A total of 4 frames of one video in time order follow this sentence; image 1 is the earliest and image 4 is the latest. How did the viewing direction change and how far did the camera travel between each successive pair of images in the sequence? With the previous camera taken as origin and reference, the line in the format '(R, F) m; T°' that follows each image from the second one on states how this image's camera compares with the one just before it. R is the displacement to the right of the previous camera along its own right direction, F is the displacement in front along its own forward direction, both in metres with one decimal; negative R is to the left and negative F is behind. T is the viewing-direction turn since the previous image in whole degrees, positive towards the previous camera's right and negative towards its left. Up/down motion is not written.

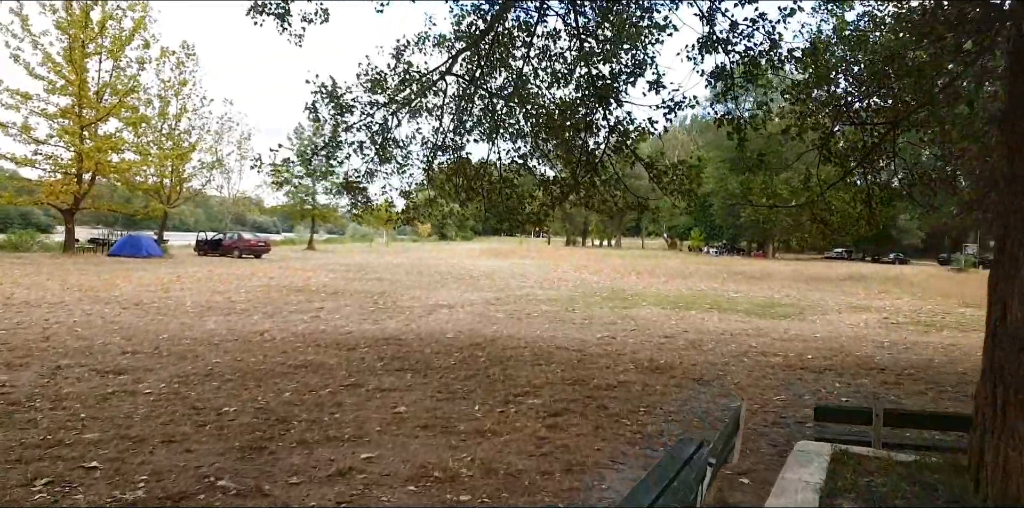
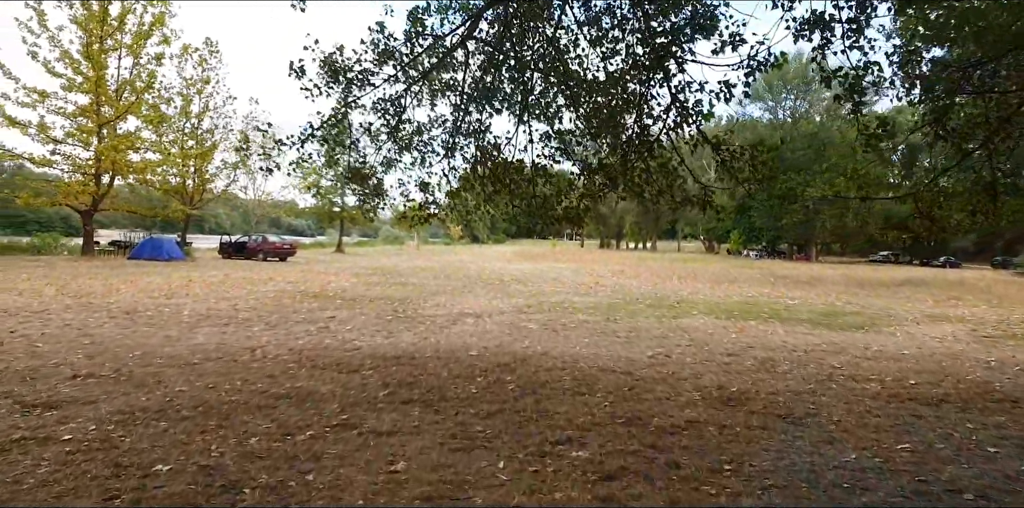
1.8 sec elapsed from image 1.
(0.0, +1.5) m; -3°
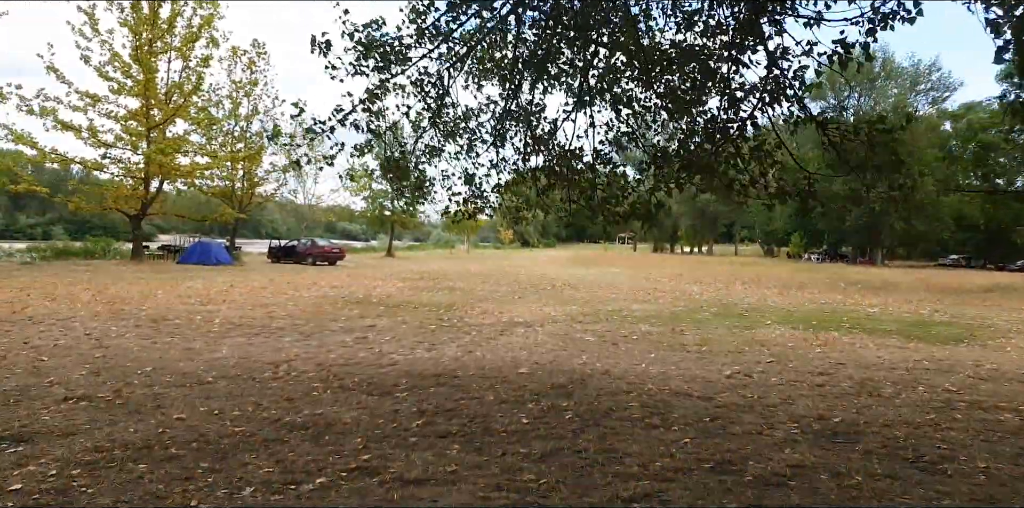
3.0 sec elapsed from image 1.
(-0.1, +1.0) m; -4°
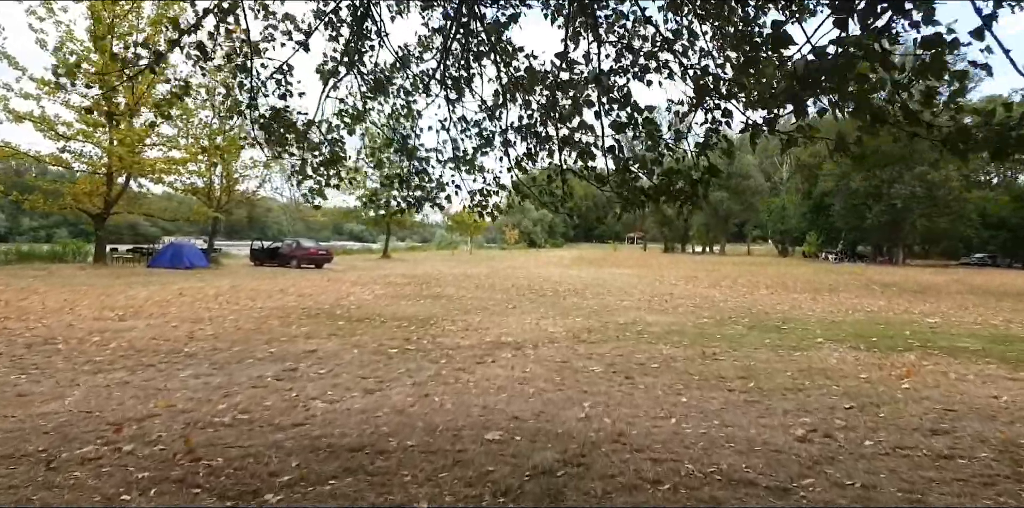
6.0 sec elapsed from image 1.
(+0.3, +2.3) m; -1°
